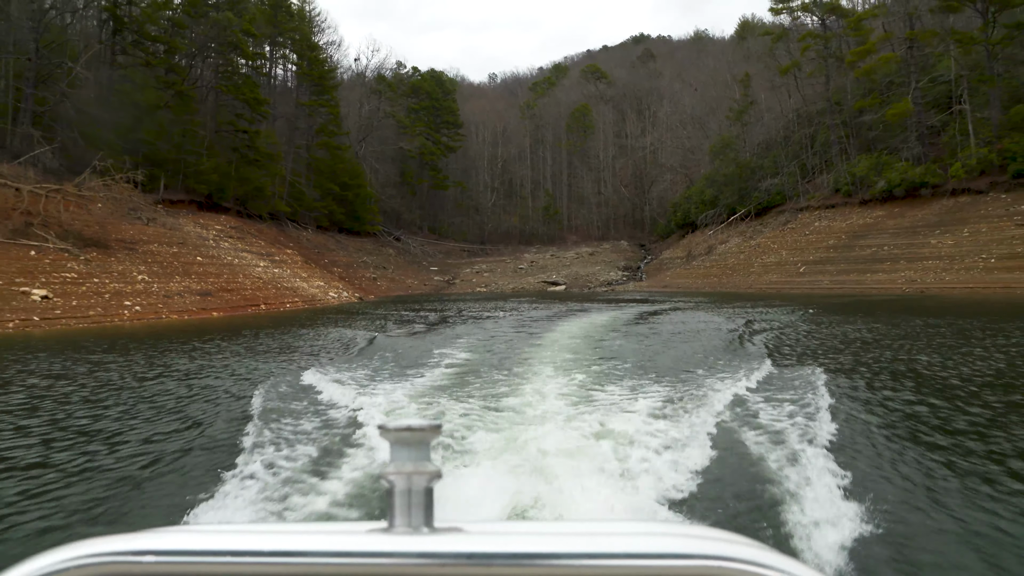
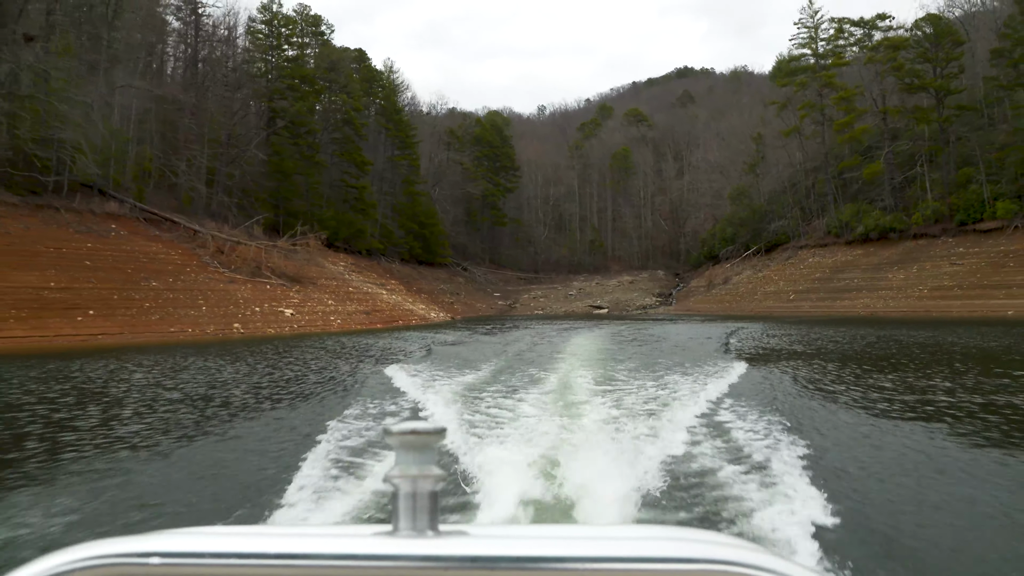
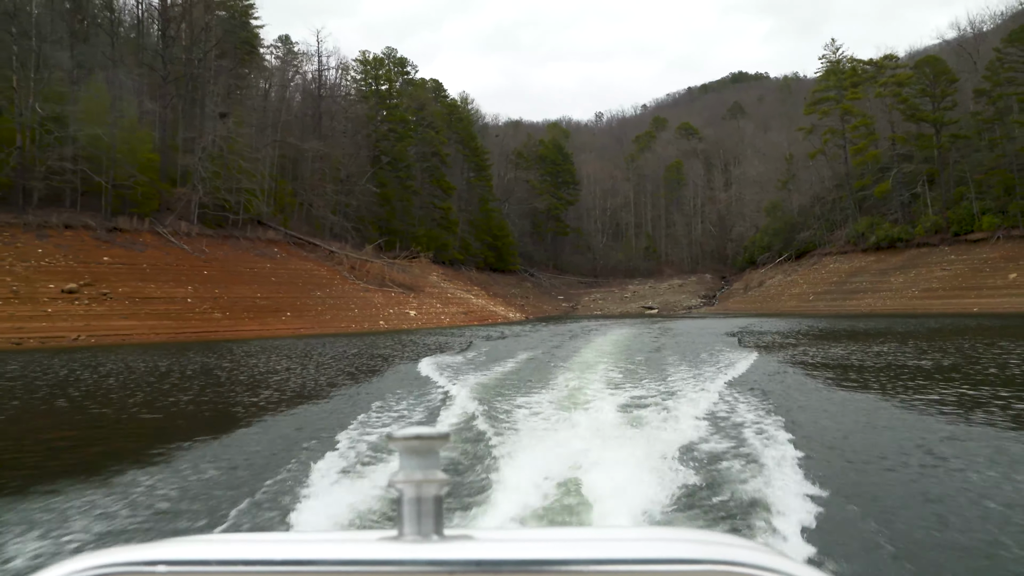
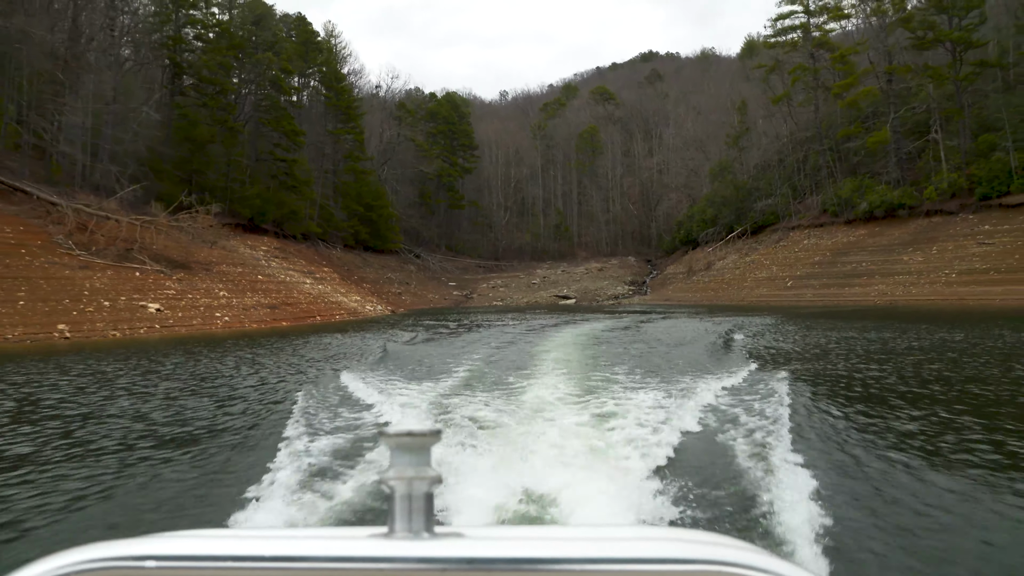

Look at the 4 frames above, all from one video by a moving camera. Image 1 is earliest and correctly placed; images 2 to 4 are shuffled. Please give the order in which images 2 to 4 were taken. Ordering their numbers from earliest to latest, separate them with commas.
4, 2, 3
